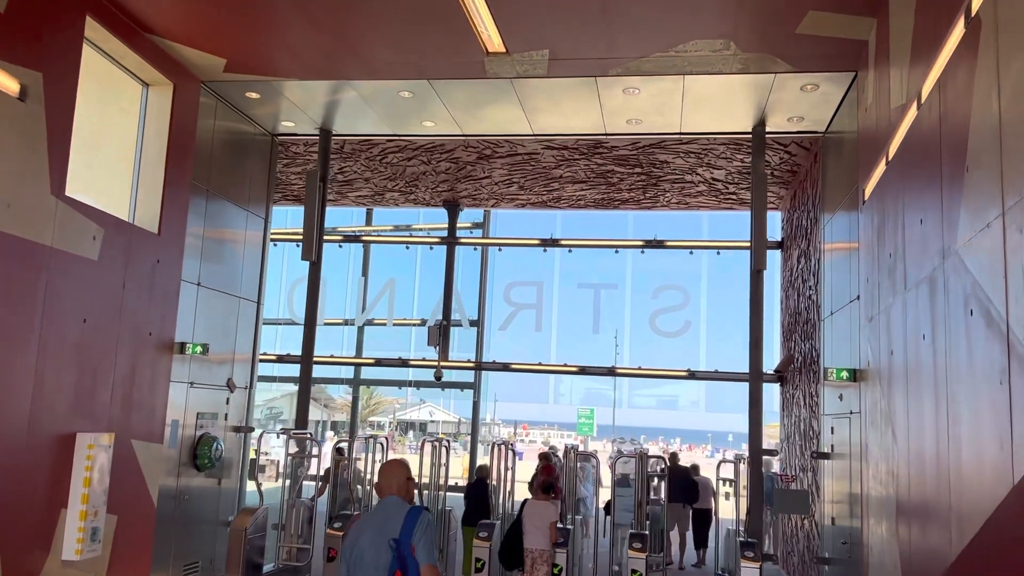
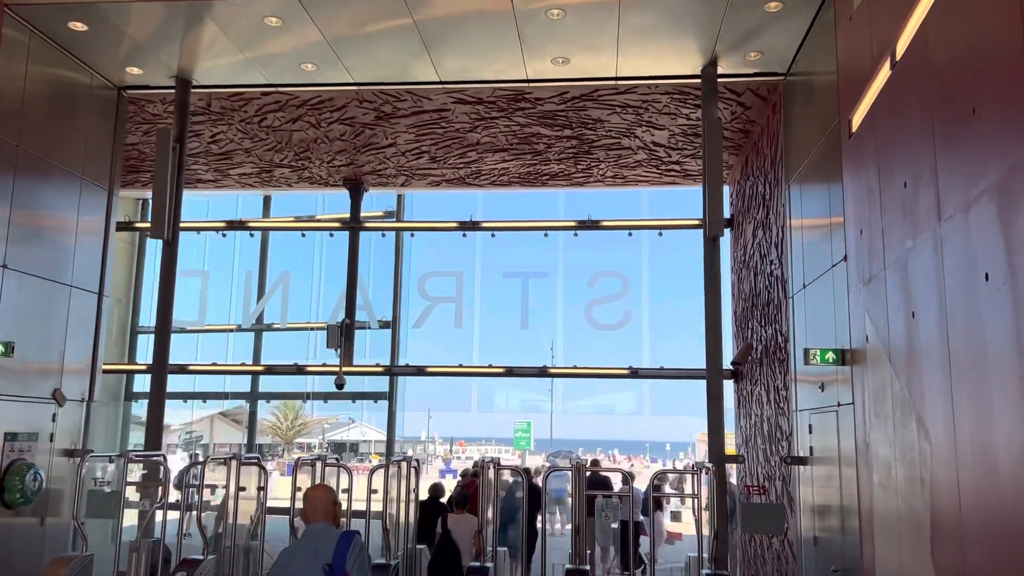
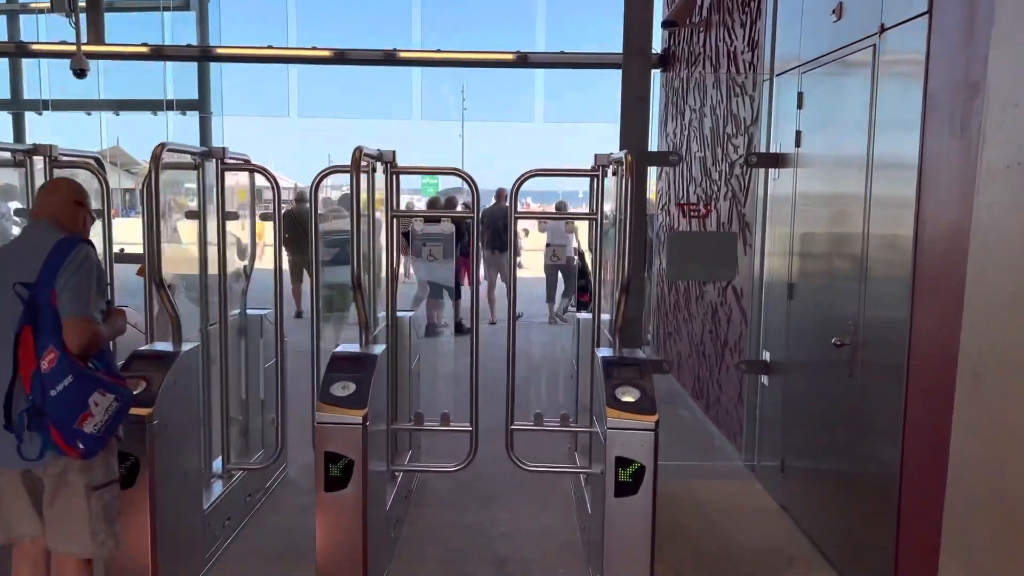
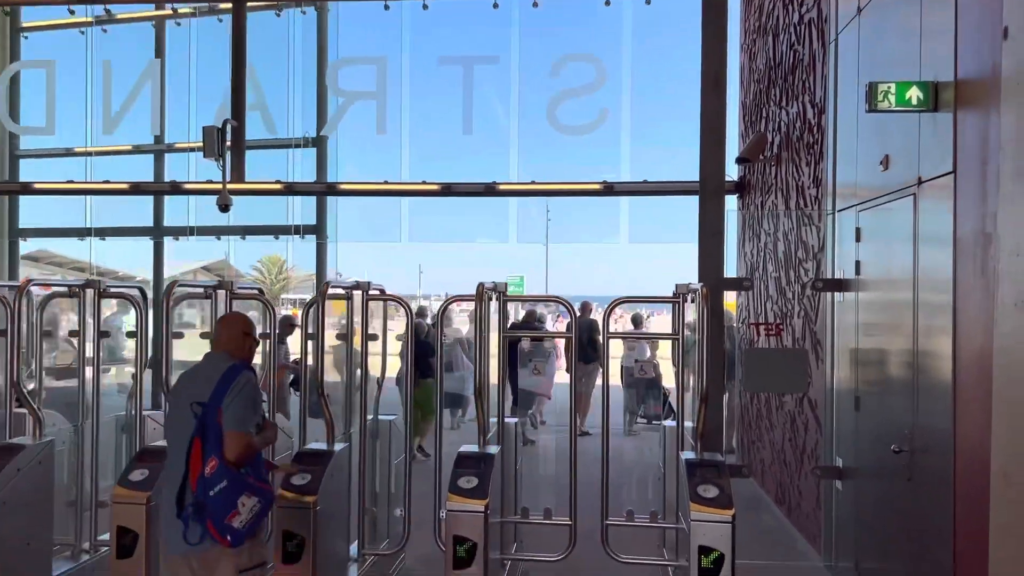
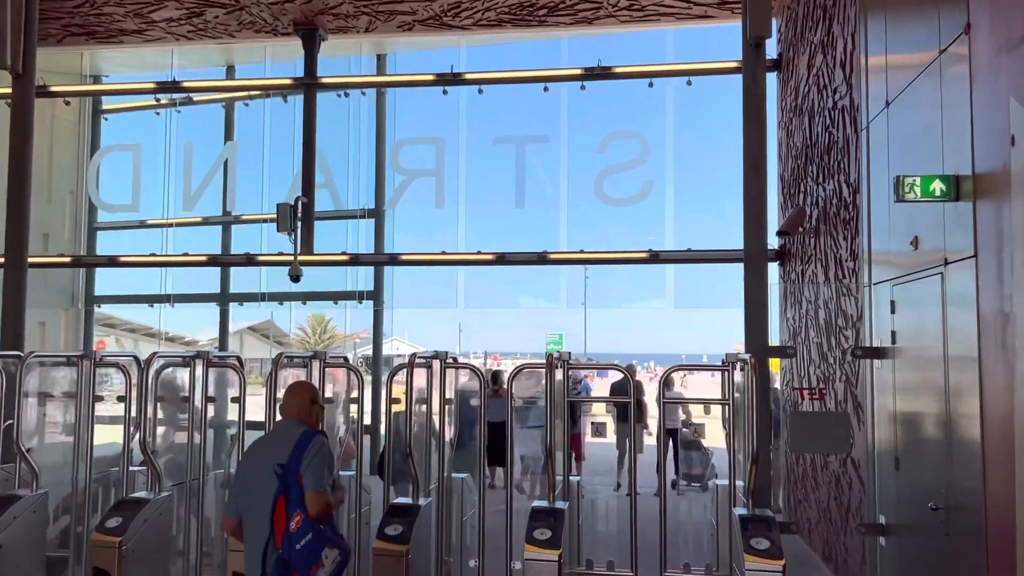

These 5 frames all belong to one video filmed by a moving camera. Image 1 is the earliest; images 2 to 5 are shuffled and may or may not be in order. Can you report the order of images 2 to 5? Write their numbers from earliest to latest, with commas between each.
2, 5, 4, 3
